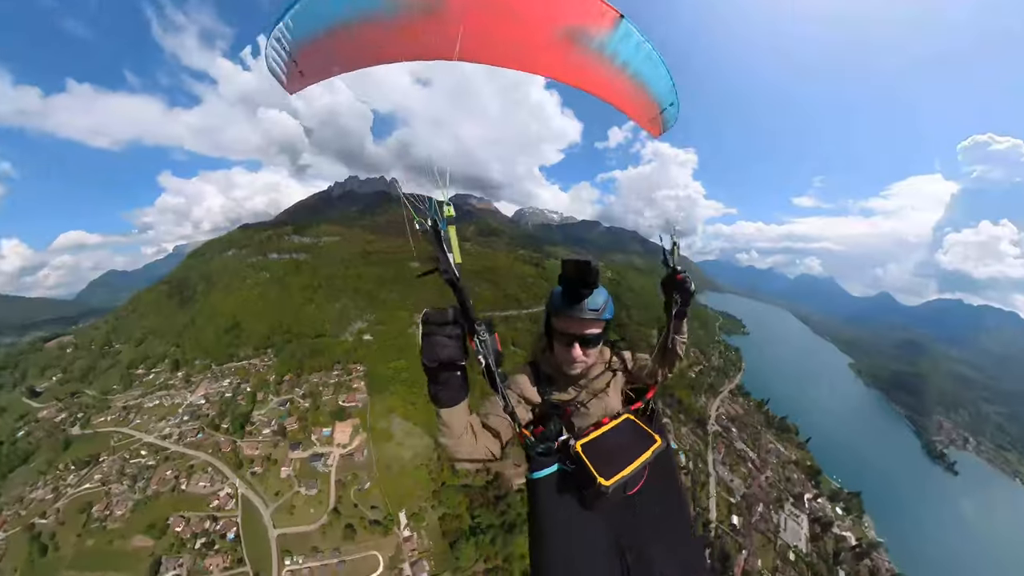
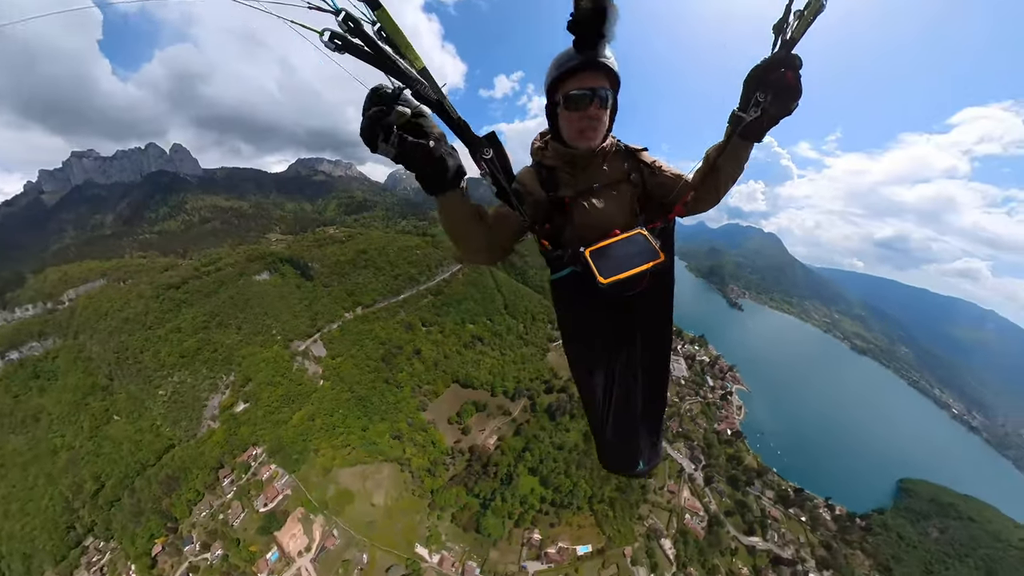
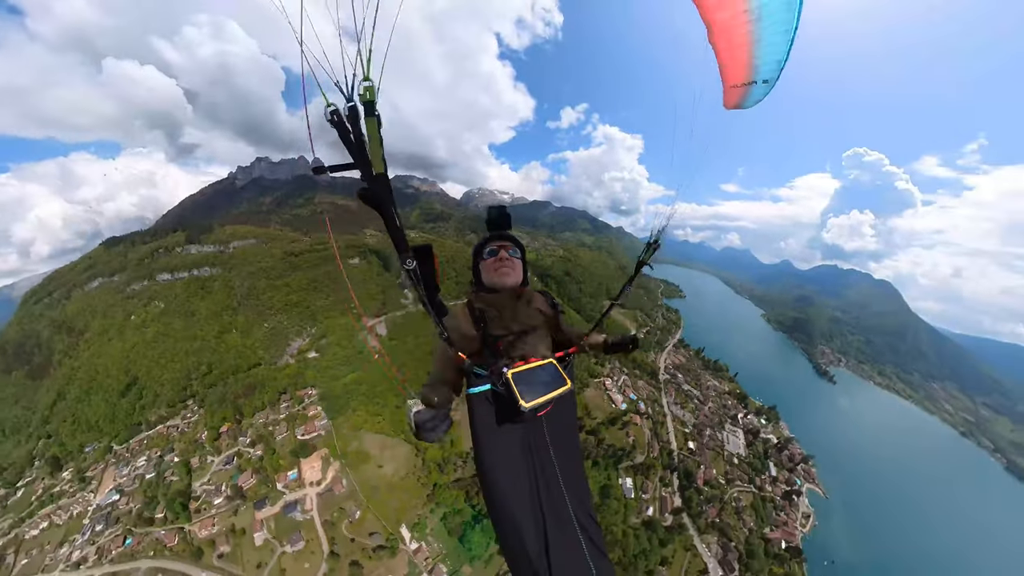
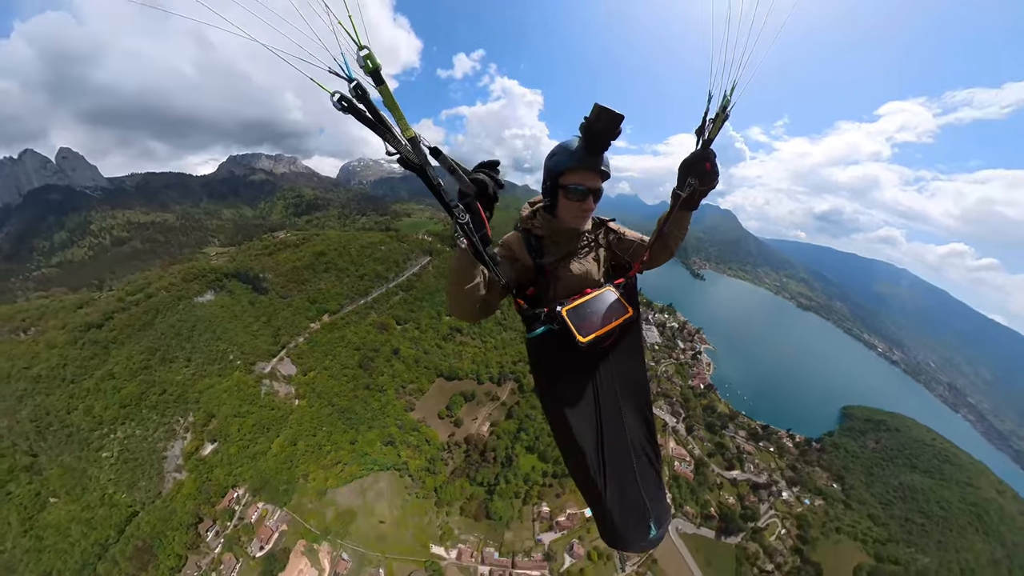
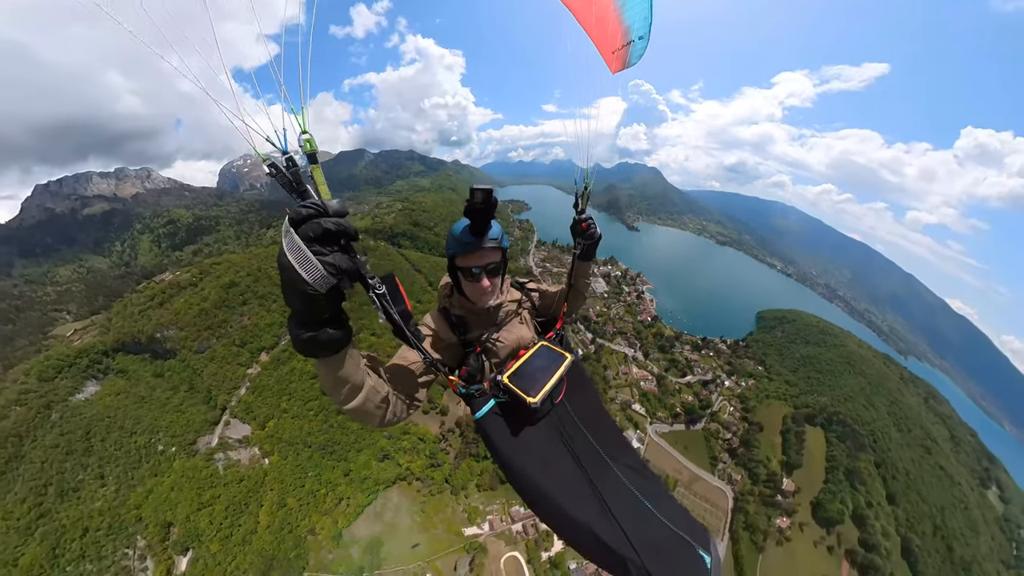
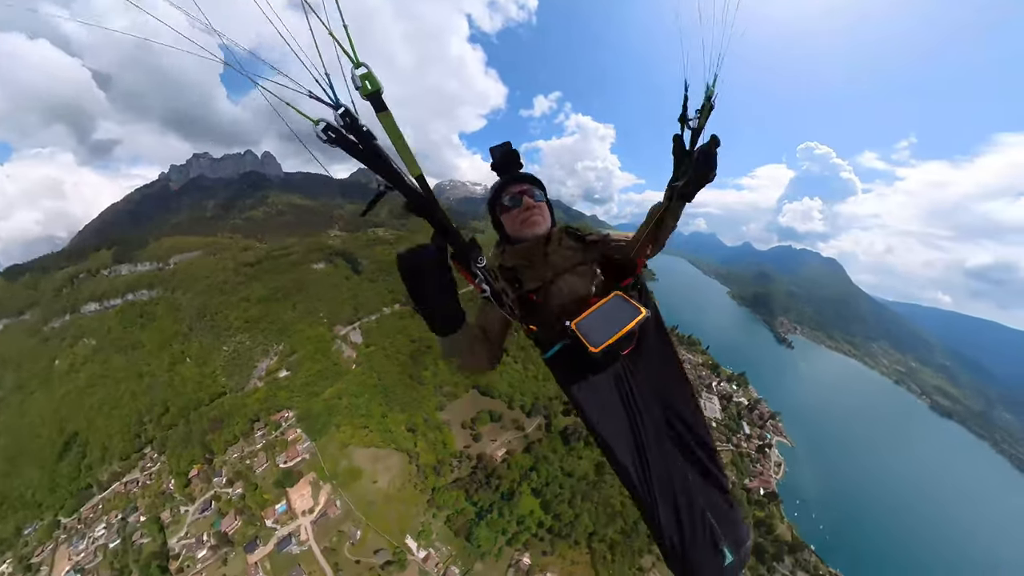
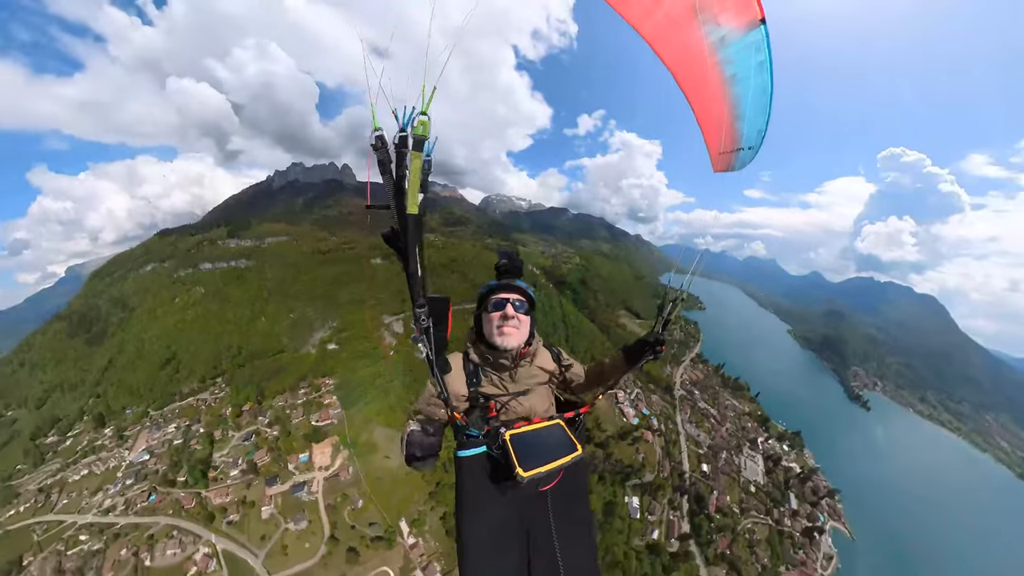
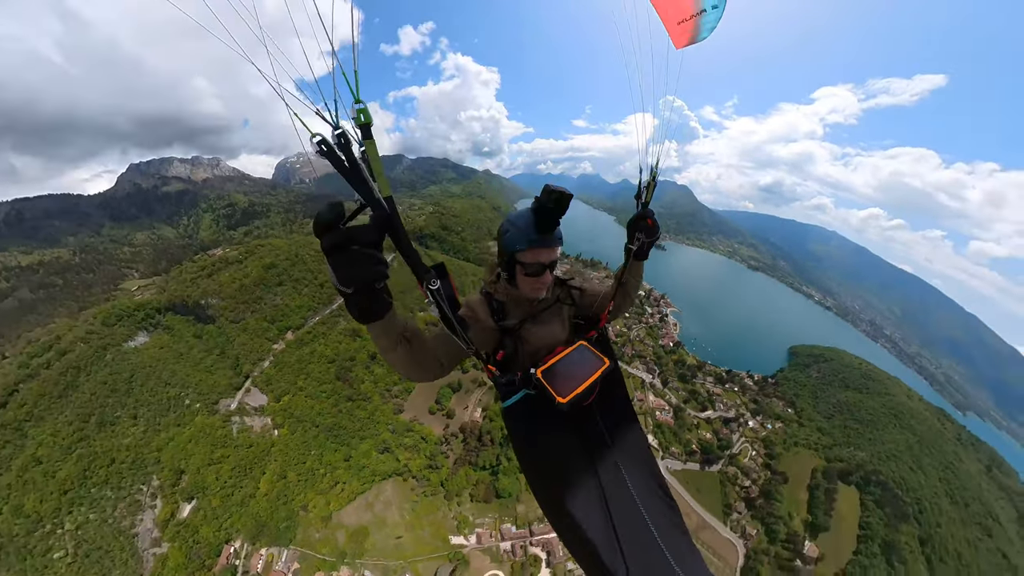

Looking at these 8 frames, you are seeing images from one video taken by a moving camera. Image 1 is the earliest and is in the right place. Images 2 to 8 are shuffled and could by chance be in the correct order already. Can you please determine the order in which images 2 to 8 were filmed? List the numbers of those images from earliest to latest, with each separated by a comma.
7, 3, 6, 2, 4, 8, 5
